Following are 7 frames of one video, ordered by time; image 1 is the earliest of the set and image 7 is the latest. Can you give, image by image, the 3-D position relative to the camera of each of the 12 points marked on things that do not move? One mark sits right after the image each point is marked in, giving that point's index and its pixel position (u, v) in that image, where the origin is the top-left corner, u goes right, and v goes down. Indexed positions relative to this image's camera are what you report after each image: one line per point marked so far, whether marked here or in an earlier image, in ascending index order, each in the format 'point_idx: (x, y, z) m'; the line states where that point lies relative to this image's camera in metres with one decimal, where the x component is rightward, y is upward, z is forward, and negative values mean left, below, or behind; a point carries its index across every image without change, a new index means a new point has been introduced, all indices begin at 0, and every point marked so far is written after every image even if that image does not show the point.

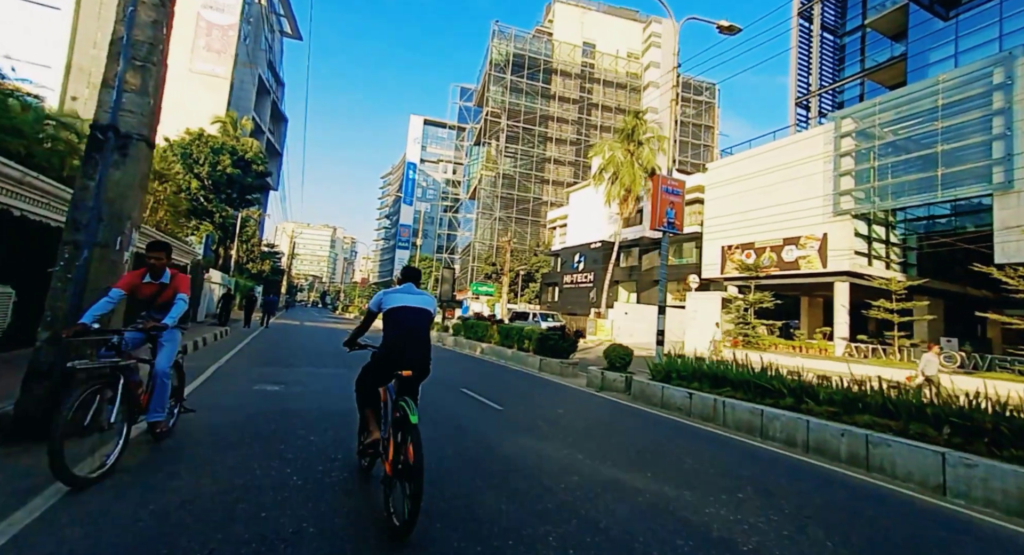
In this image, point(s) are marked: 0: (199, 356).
0: (-7.4, -1.9, +11.6) m
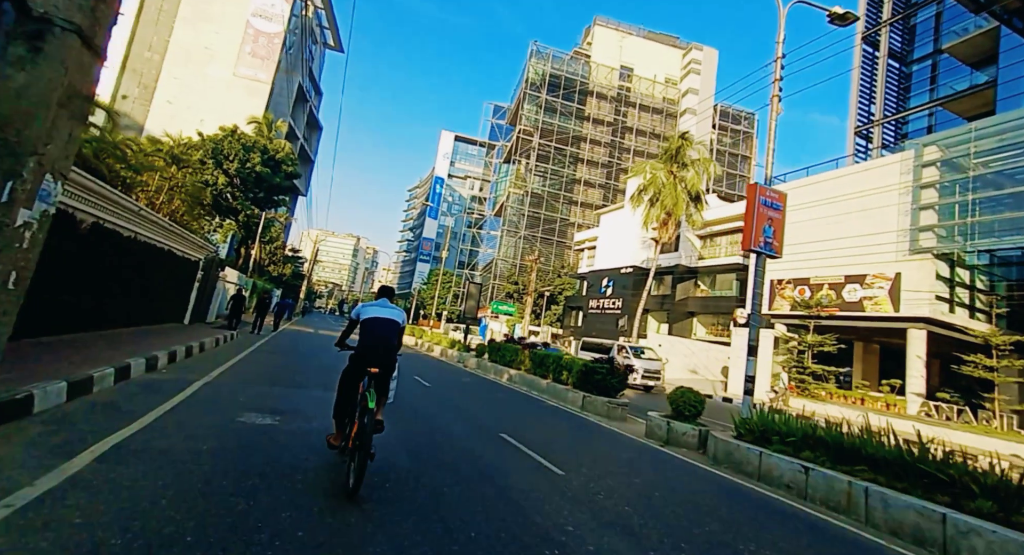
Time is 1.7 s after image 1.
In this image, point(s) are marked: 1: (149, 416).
0: (-6.6, -1.8, +10.2) m
1: (-4.3, -1.7, +5.9) m
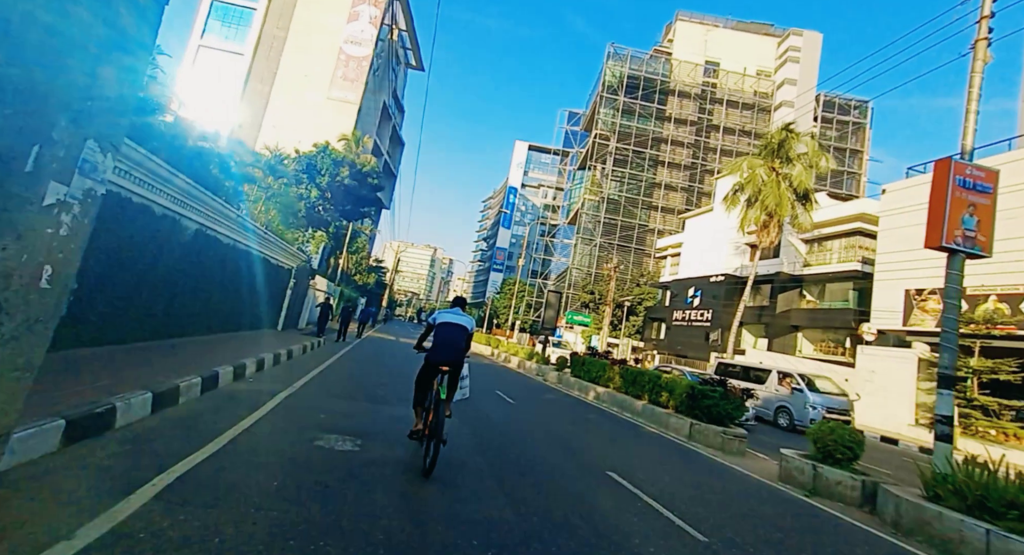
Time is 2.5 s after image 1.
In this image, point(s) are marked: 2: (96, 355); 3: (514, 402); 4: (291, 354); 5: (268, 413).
0: (-4.8, -1.9, +10.0) m
1: (-3.1, -1.7, +5.4) m
2: (-6.3, -1.2, +7.6) m
3: (-0.1, -3.4, +13.1) m
4: (-6.2, -2.2, +13.9) m
5: (-3.4, -1.9, +7.0) m
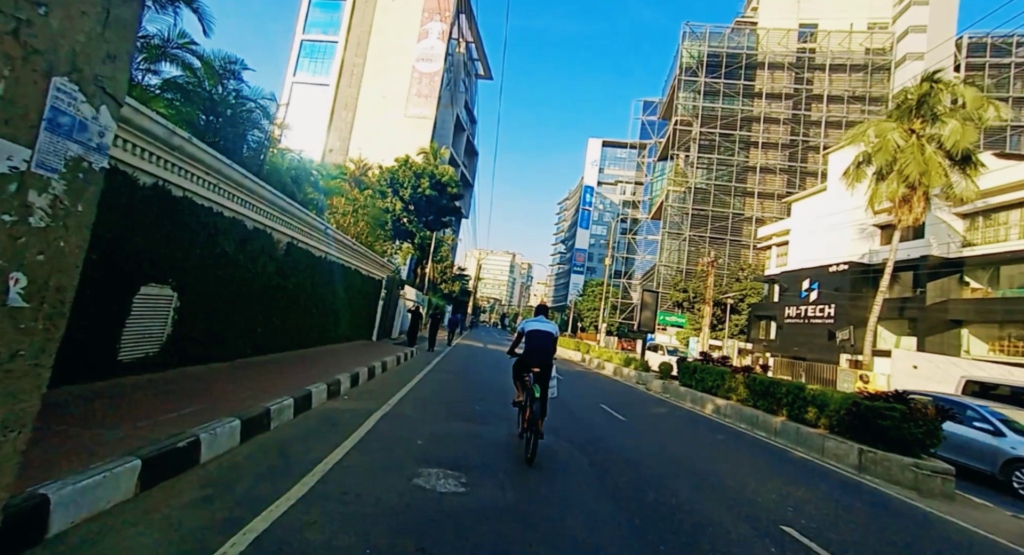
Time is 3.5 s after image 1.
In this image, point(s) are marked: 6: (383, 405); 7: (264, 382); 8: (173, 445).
0: (-2.7, -2.1, +9.5) m
1: (-1.9, -1.8, +4.7) m
2: (-4.7, -1.4, +7.4) m
3: (+2.5, -3.4, +11.8) m
4: (-3.5, -2.5, +13.5) m
5: (-1.9, -2.0, +6.2) m
6: (-2.1, -2.0, +8.1) m
7: (-3.8, -1.6, +7.6) m
8: (-2.9, -1.4, +4.2) m
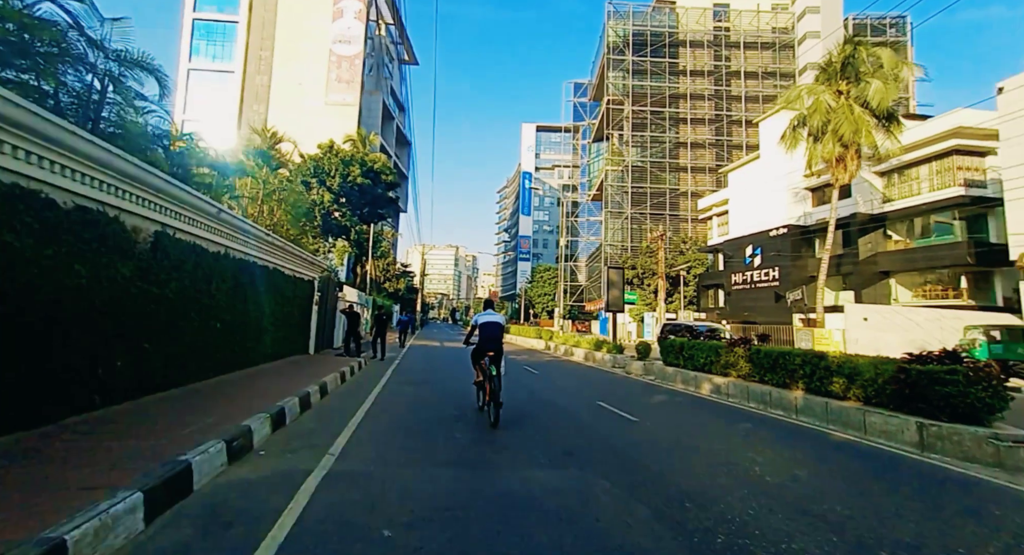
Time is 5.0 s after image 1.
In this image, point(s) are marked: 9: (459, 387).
0: (-2.8, -2.0, +6.6) m
1: (-1.4, -1.7, +1.9) m
2: (-4.6, -1.5, +4.3) m
3: (+2.2, -2.8, +9.5) m
4: (-4.0, -2.4, +10.6) m
5: (-1.6, -1.8, +3.5) m
6: (-2.0, -1.9, +5.3) m
7: (-3.7, -1.6, +4.6) m
8: (-2.4, -1.4, +1.4) m
9: (-1.3, -2.7, +12.3) m
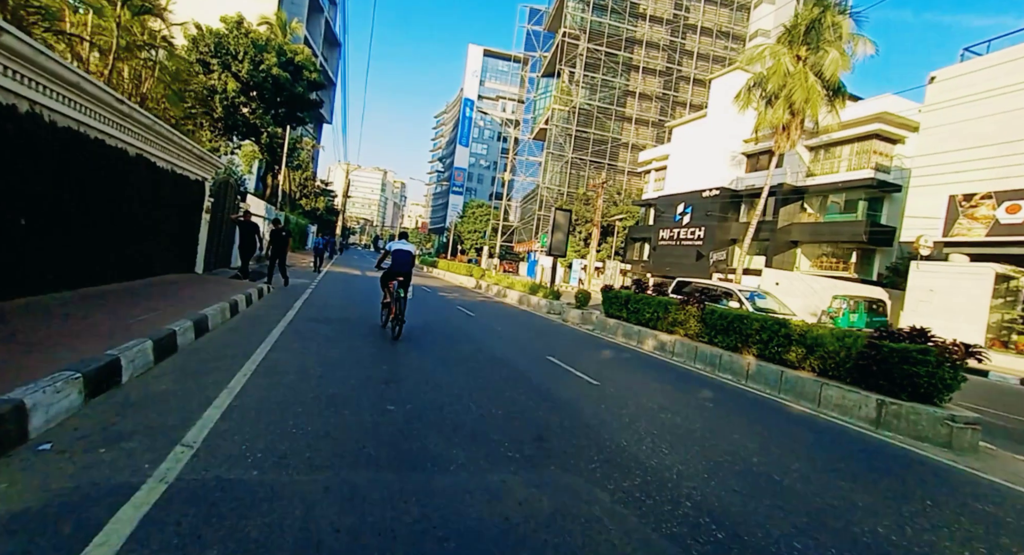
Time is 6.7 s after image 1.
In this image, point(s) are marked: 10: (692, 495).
0: (-3.2, -1.0, +4.4) m
1: (-1.2, -1.4, 0.0) m
2: (-4.6, -0.7, +1.9) m
3: (+1.2, -1.8, +8.1) m
4: (-5.0, -0.8, +8.2) m
5: (-1.5, -1.3, +1.5) m
6: (-2.3, -1.1, +3.3) m
7: (-3.7, -0.8, +2.3) m
8: (-2.0, -1.1, -0.7) m
9: (-2.6, -1.0, +10.4) m
10: (+1.5, -1.8, +4.2) m
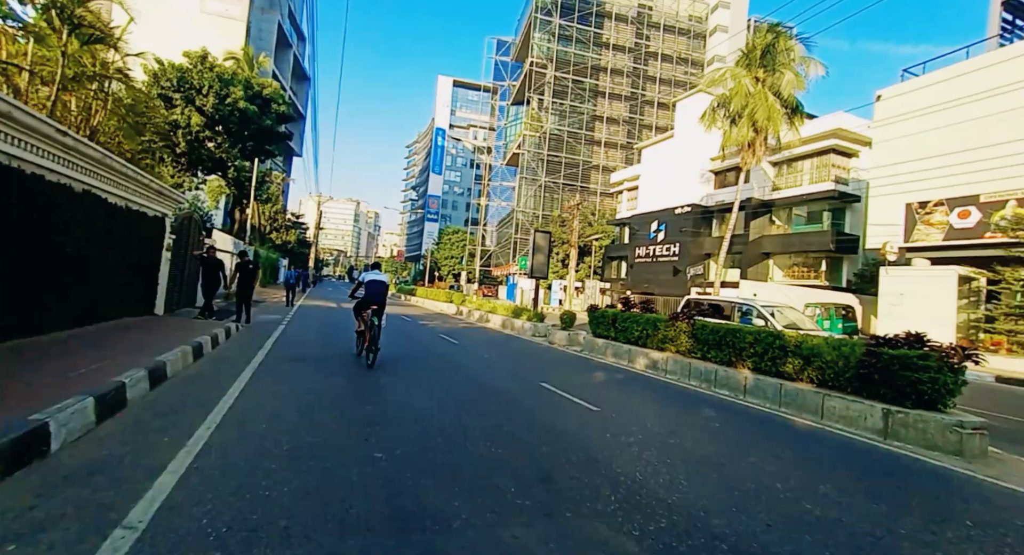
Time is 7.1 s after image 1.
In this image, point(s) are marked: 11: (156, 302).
0: (-3.1, -1.3, +3.8) m
1: (-0.9, -1.4, -0.5) m
2: (-4.4, -1.0, +1.2) m
3: (+1.2, -2.1, +7.6) m
4: (-5.1, -1.3, +7.5) m
5: (-1.4, -1.4, +1.0) m
6: (-2.2, -1.3, +2.7) m
7: (-3.6, -1.0, +1.7) m
8: (-1.7, -1.1, -1.3) m
9: (-2.8, -1.6, +9.7) m
10: (+1.6, -1.9, +3.7) m
11: (-11.1, -0.7, +16.1) m
